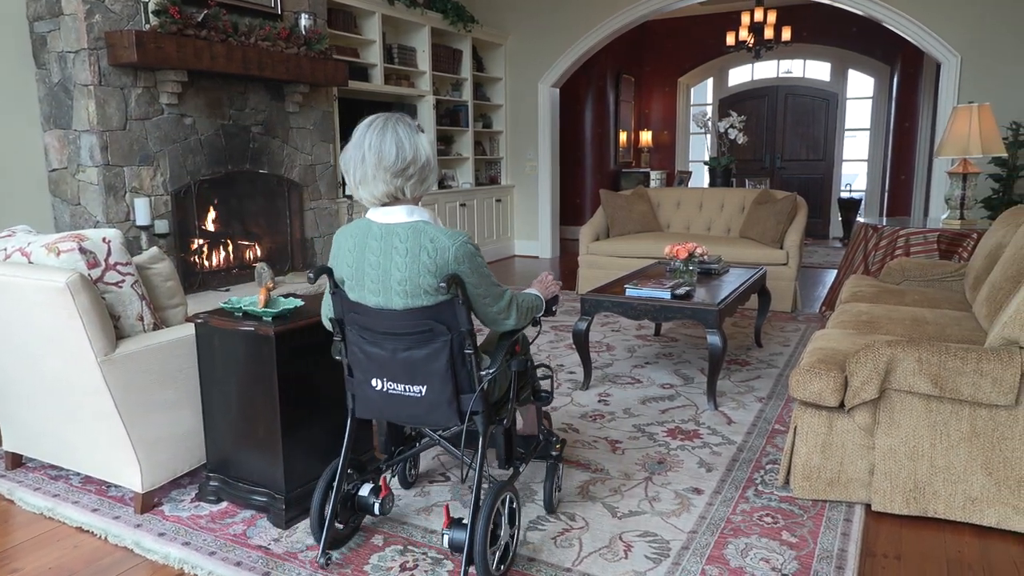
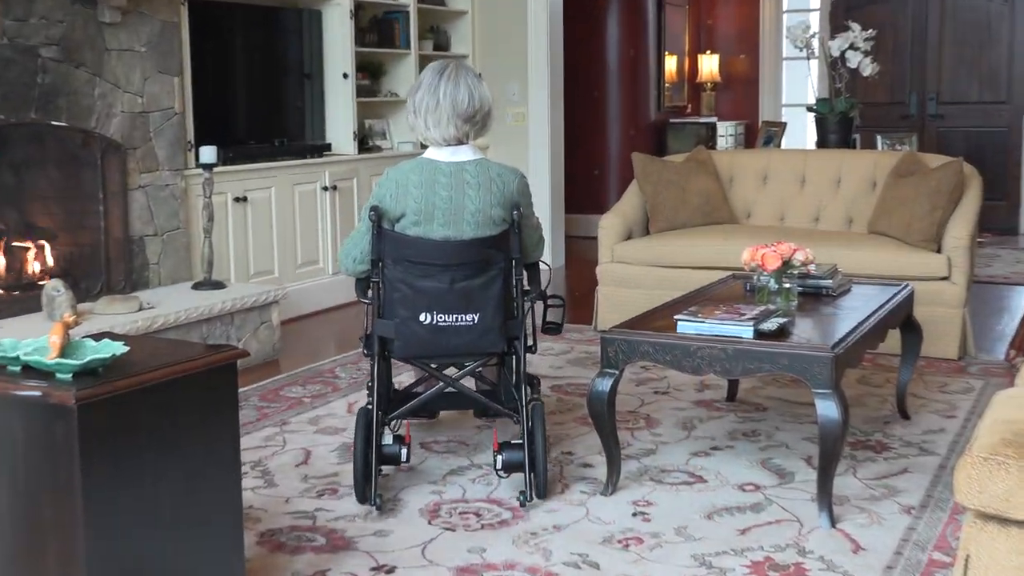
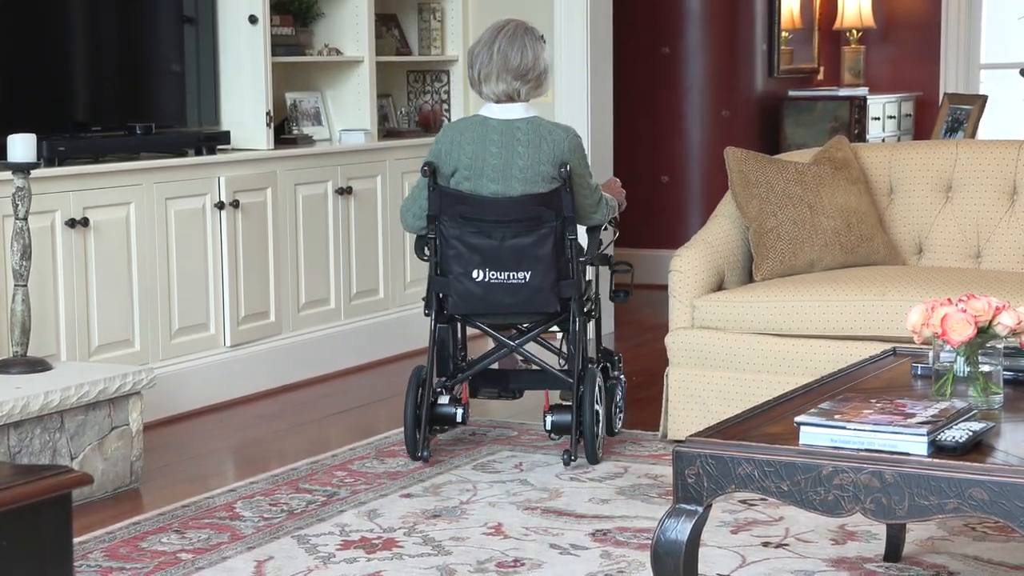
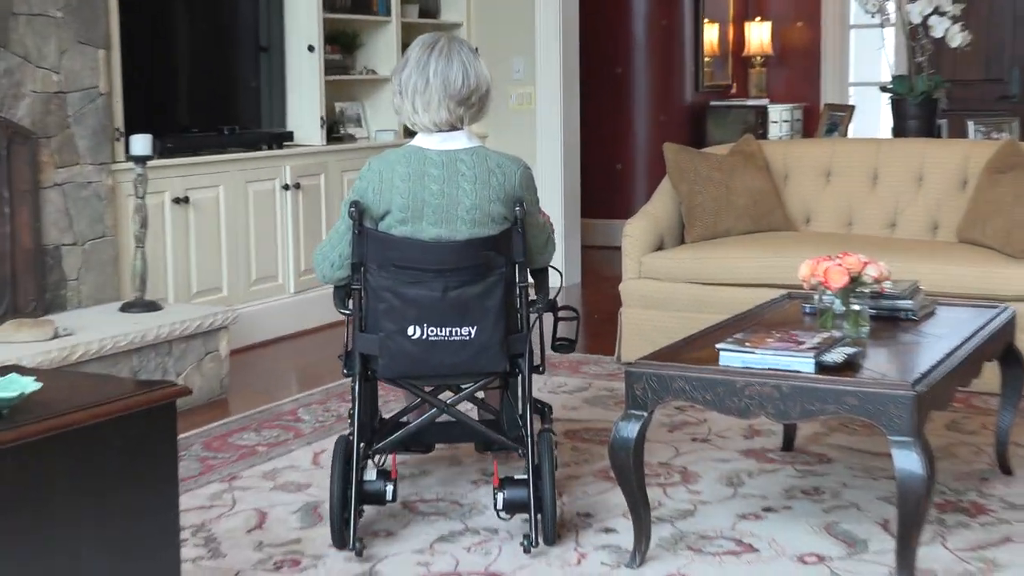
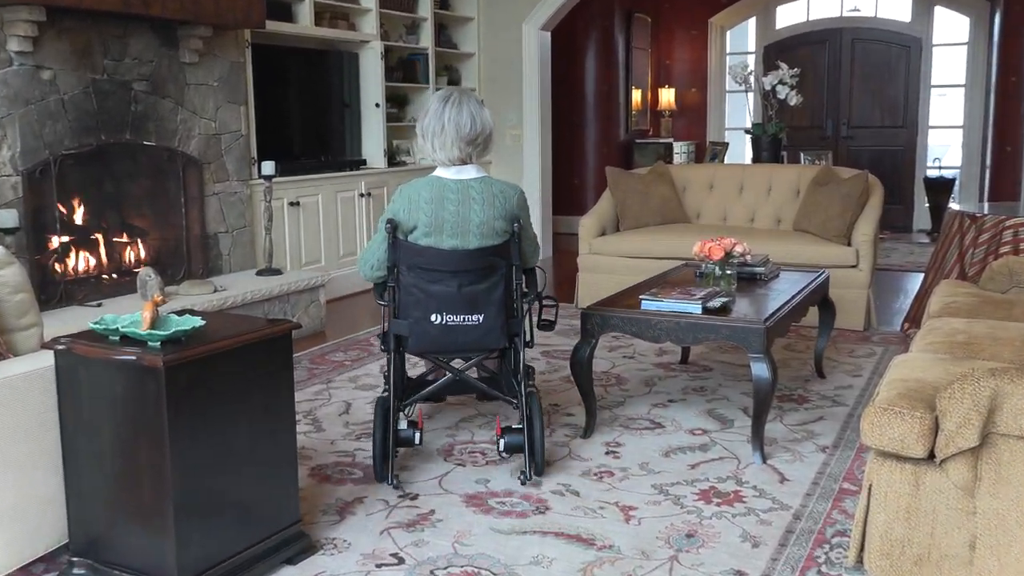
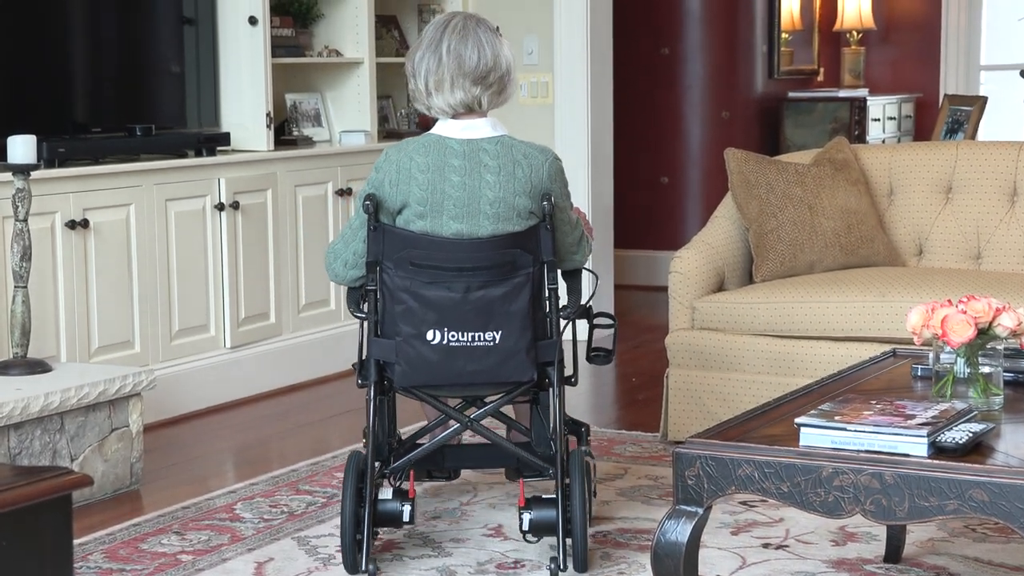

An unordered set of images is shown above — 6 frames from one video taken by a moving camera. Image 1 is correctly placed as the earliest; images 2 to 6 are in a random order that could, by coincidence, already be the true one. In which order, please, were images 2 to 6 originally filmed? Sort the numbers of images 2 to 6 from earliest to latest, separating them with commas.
5, 2, 4, 6, 3
